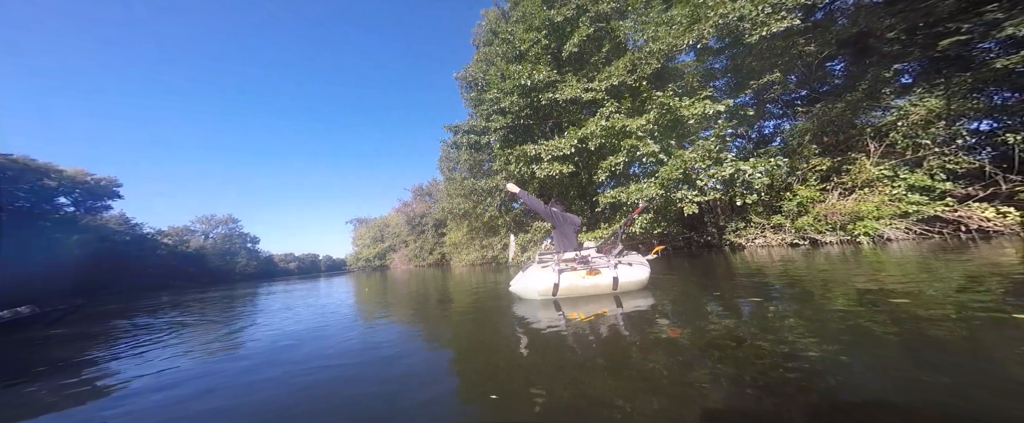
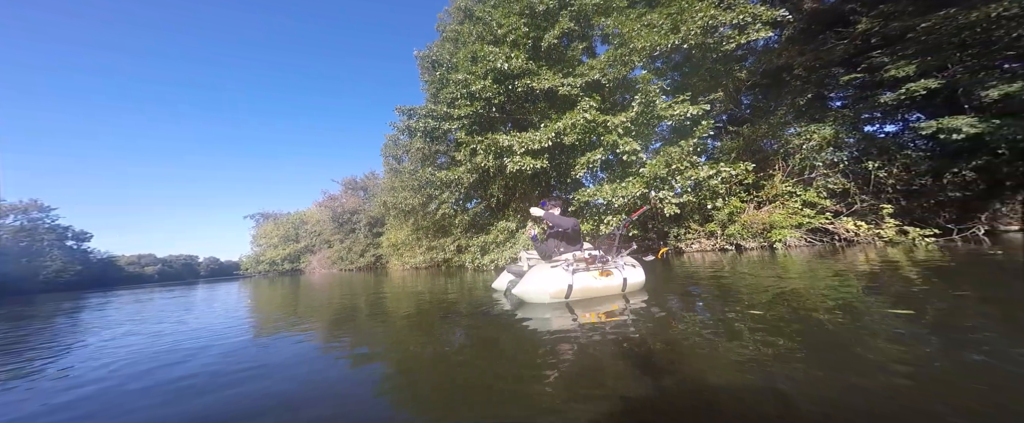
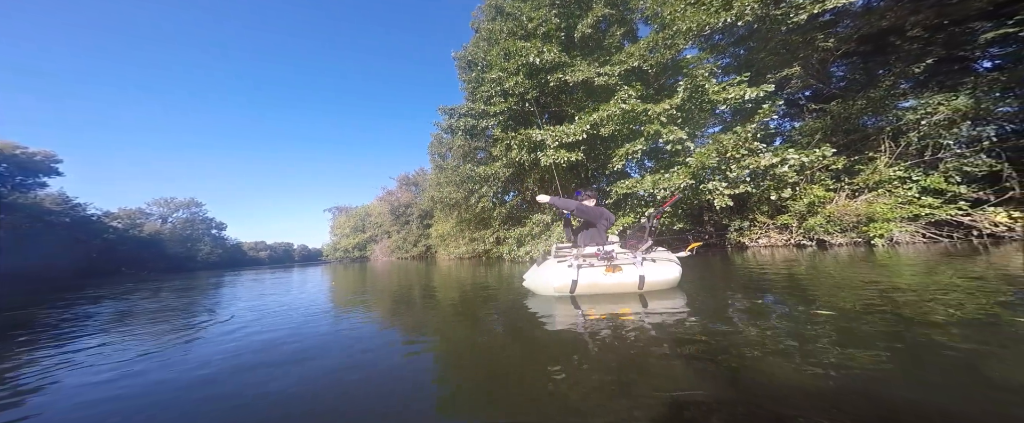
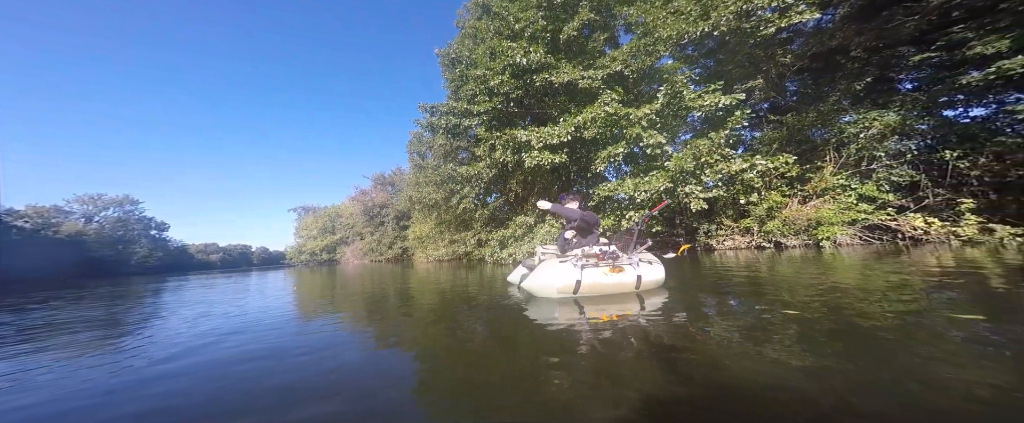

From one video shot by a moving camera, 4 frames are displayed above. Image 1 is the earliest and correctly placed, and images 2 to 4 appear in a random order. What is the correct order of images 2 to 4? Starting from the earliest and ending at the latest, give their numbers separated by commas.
3, 4, 2
